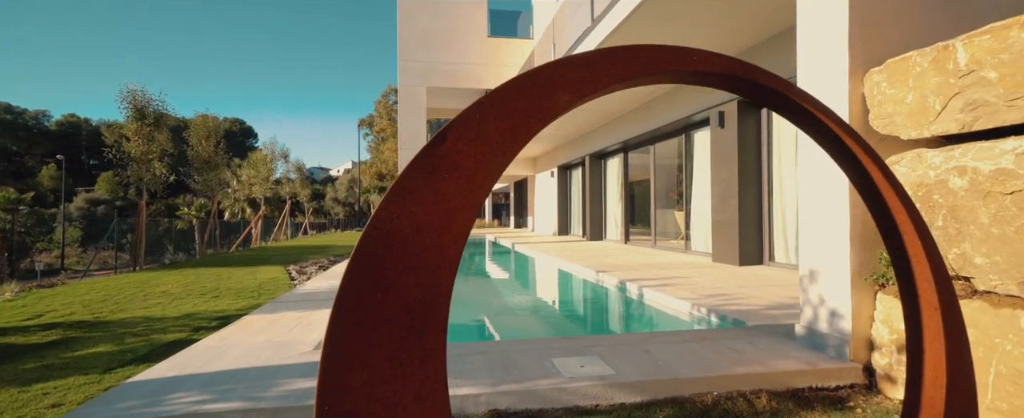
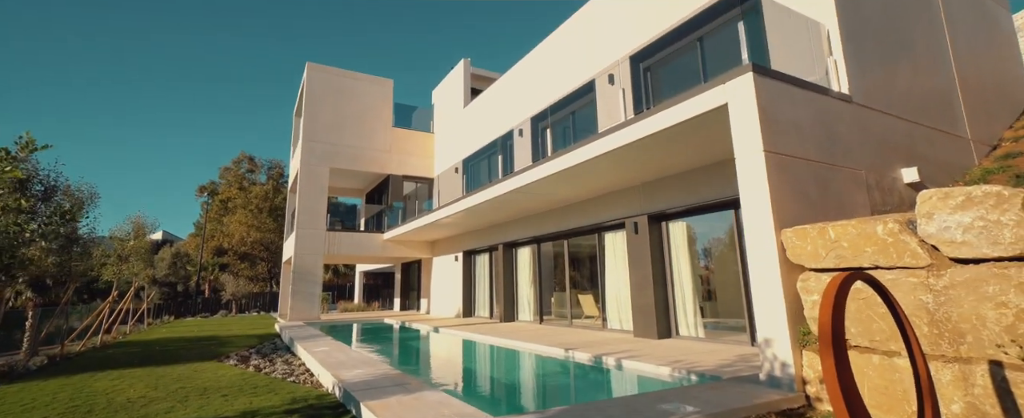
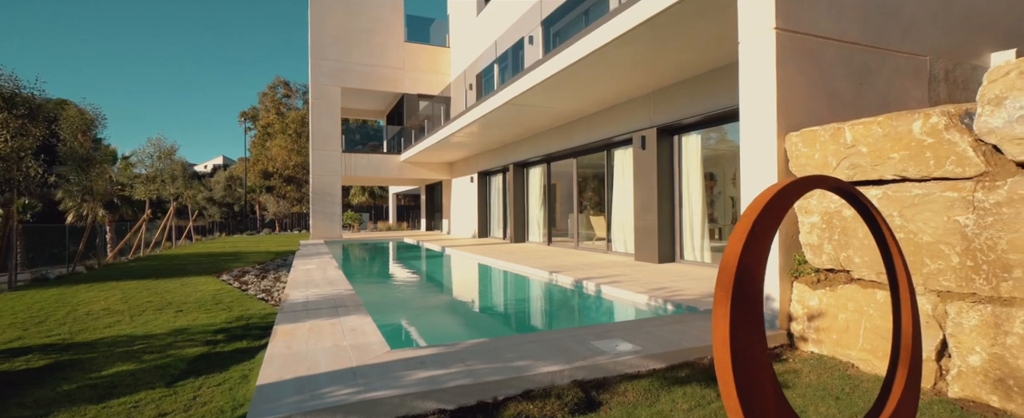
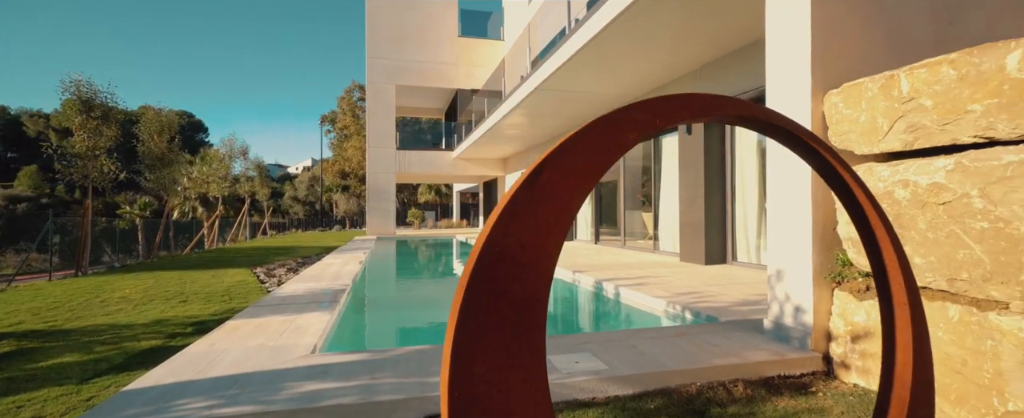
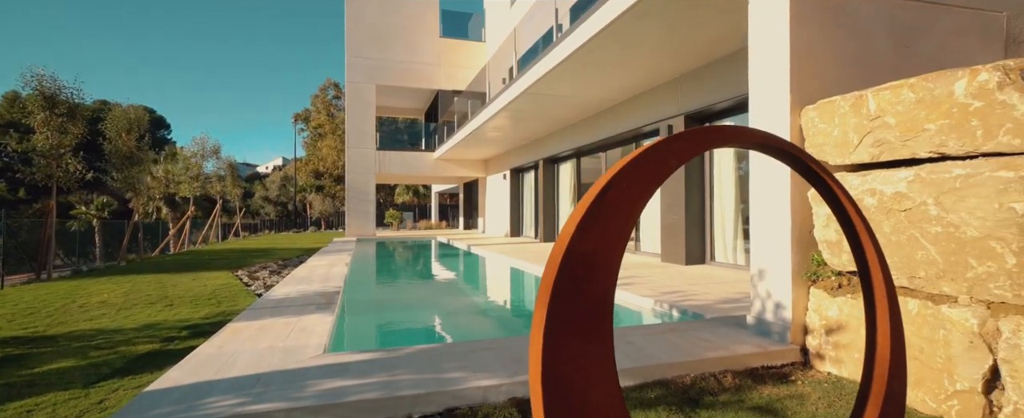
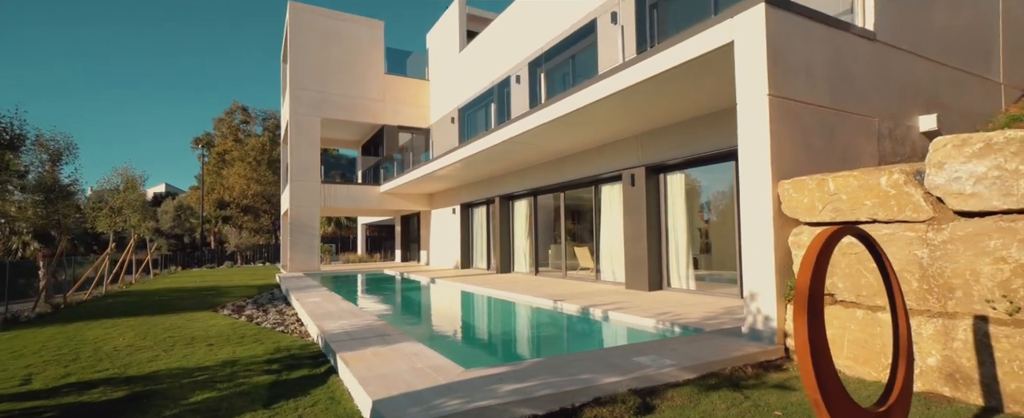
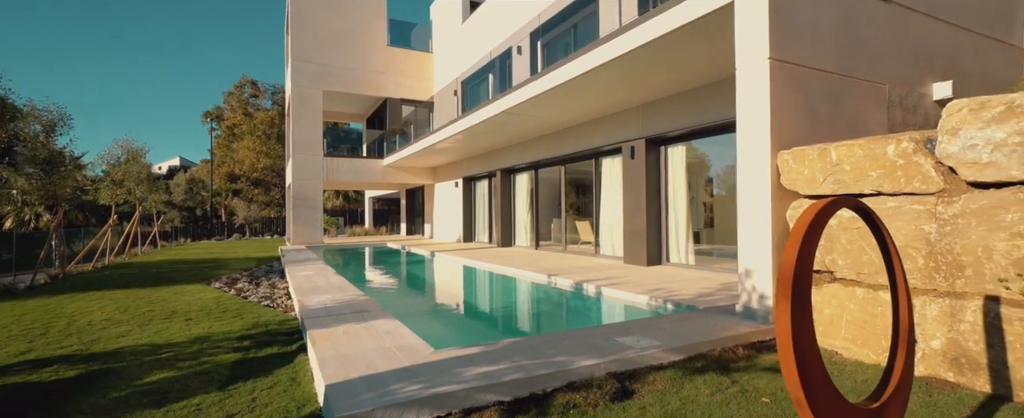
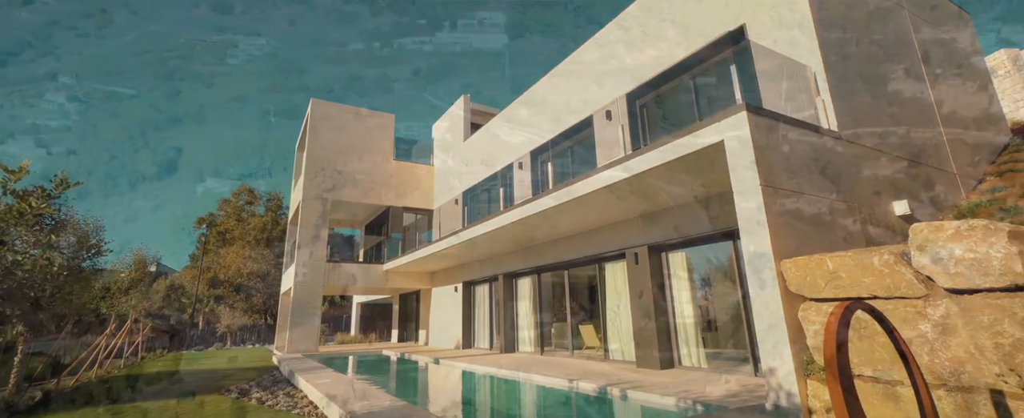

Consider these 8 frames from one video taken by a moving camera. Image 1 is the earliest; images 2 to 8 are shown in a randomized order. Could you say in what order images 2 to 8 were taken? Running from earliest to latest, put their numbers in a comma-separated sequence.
4, 5, 3, 7, 6, 2, 8
